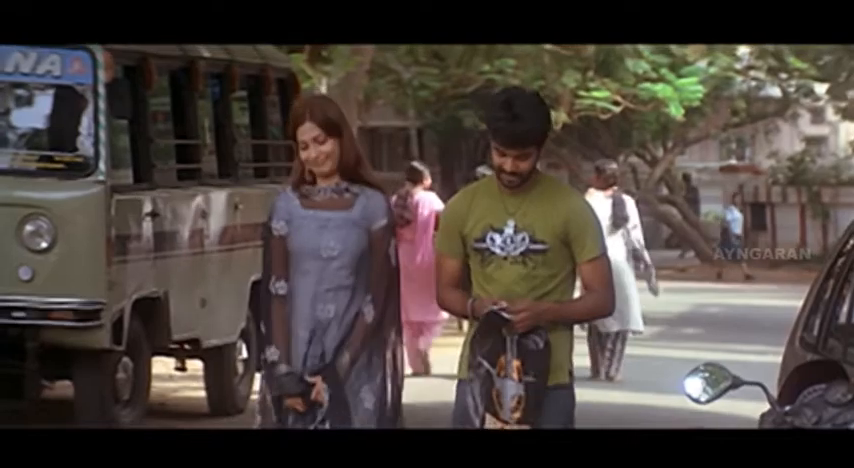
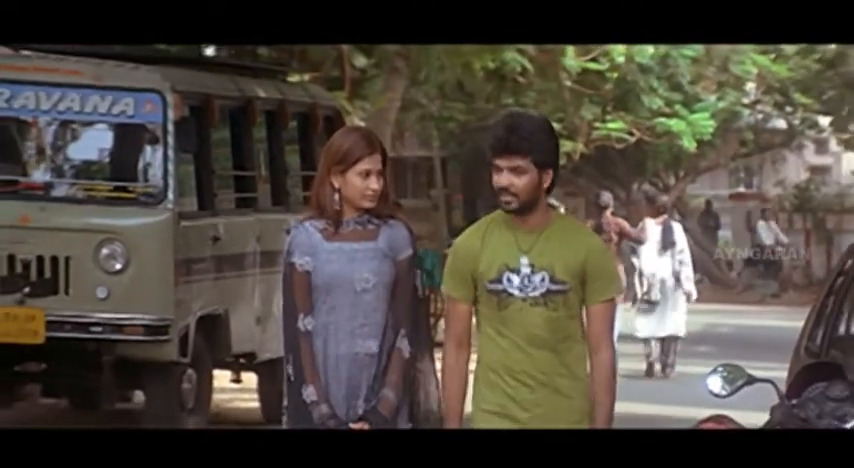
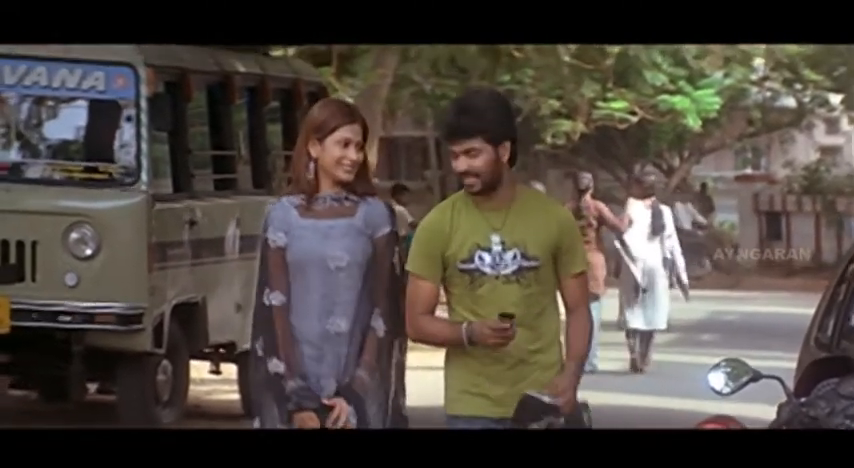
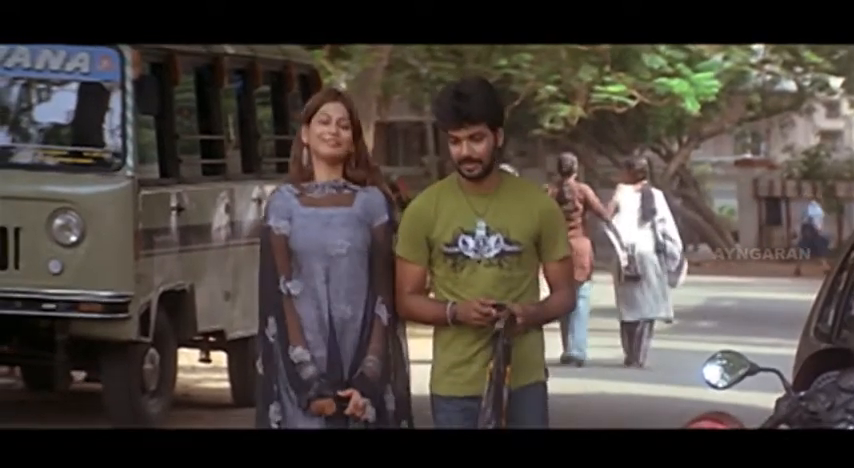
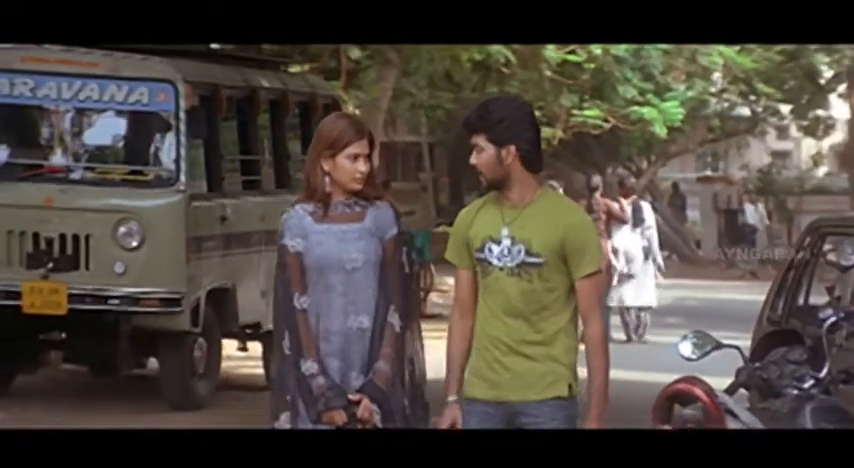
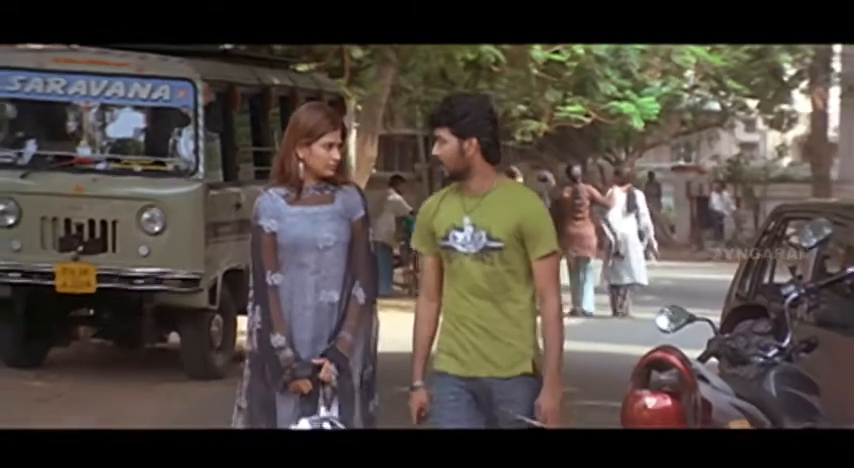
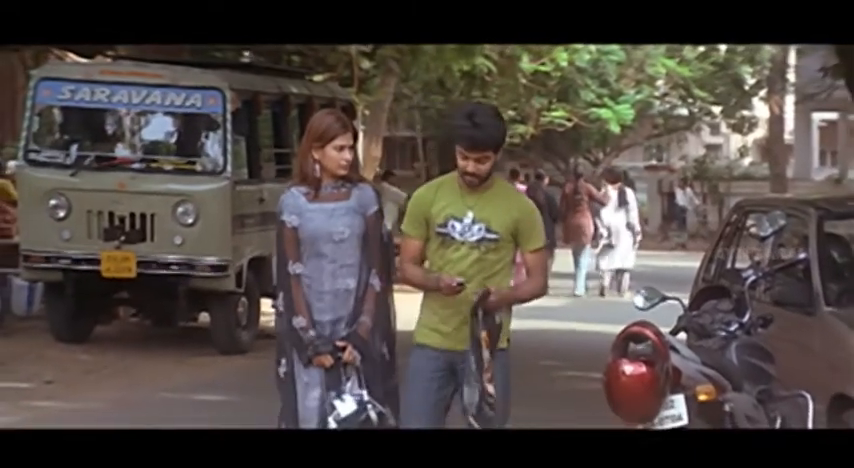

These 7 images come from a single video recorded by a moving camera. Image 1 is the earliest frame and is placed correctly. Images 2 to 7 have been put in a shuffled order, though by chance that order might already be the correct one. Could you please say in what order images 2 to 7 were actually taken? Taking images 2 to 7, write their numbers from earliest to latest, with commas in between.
4, 3, 2, 5, 6, 7
